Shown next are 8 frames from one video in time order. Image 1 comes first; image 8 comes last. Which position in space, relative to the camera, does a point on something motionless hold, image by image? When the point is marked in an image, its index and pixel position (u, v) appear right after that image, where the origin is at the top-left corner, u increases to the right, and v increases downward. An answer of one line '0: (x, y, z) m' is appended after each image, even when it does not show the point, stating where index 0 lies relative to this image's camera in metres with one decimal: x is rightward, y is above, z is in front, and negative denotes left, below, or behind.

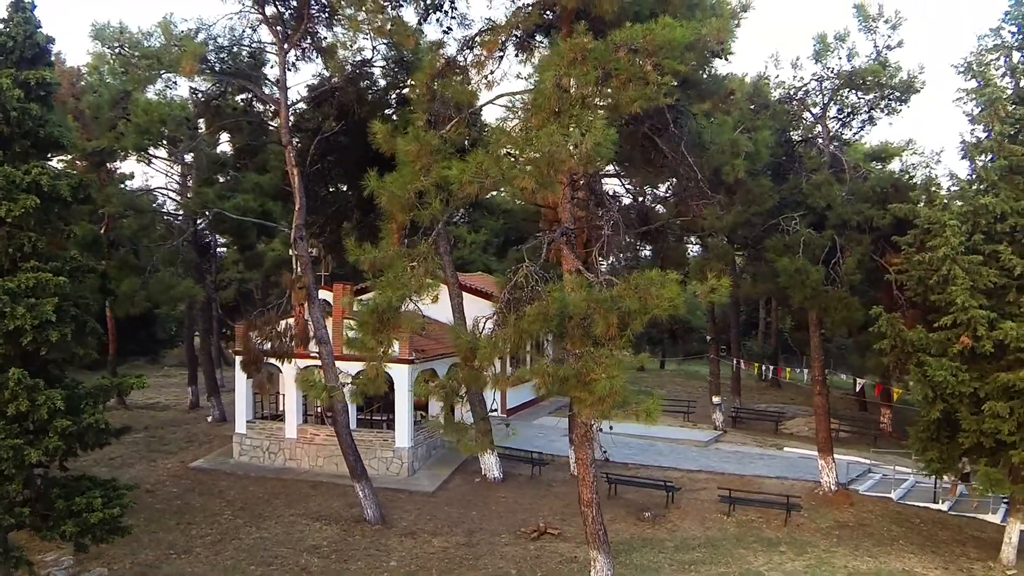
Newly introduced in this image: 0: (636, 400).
0: (+1.3, -1.2, +7.6) m
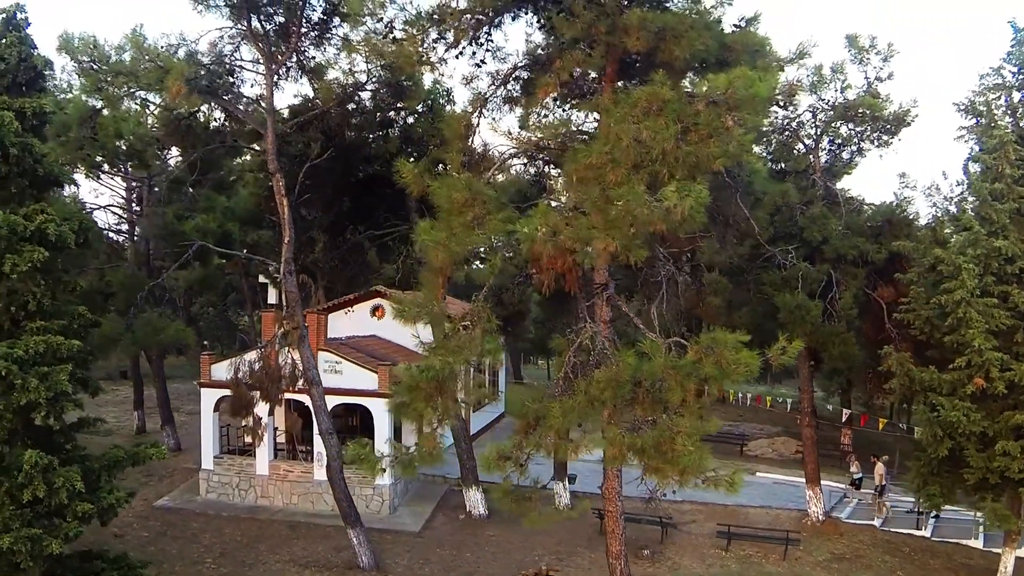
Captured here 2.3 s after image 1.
0: (+2.0, -1.8, +7.2) m
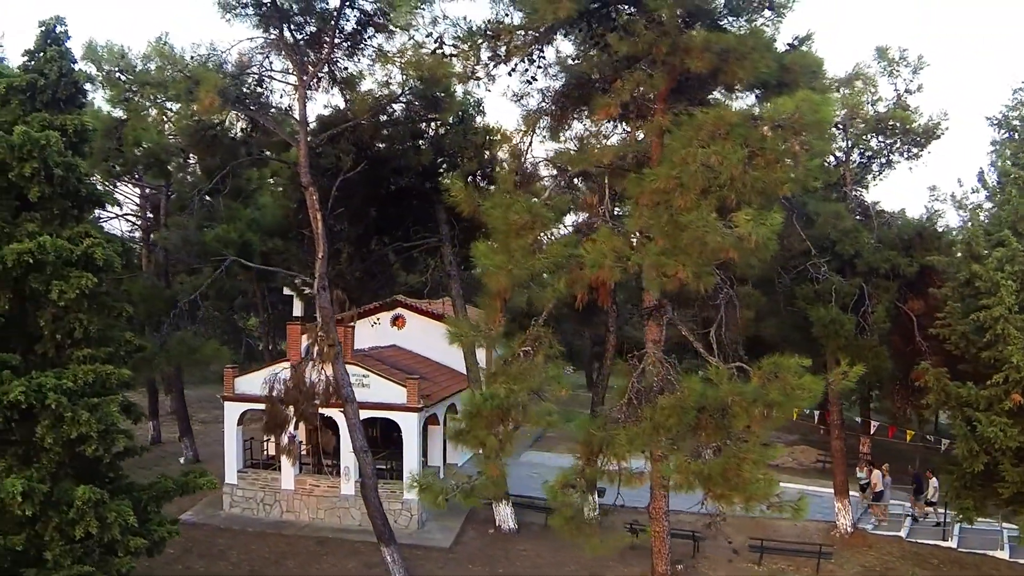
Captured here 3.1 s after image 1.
0: (+2.6, -2.0, +7.2) m
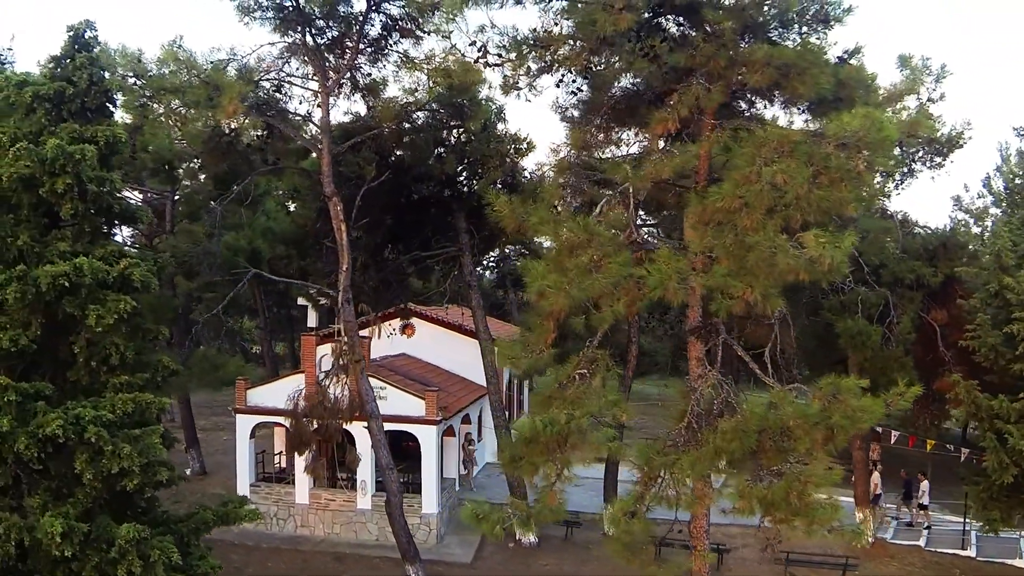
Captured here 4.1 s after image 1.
0: (+3.2, -2.2, +7.0) m
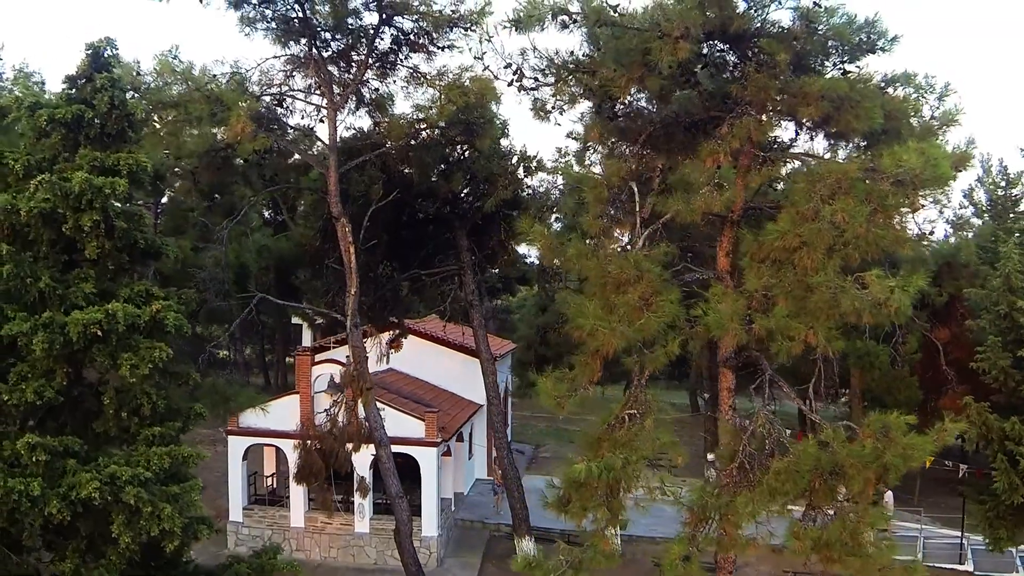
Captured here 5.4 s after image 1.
0: (+3.6, -2.6, +6.9) m
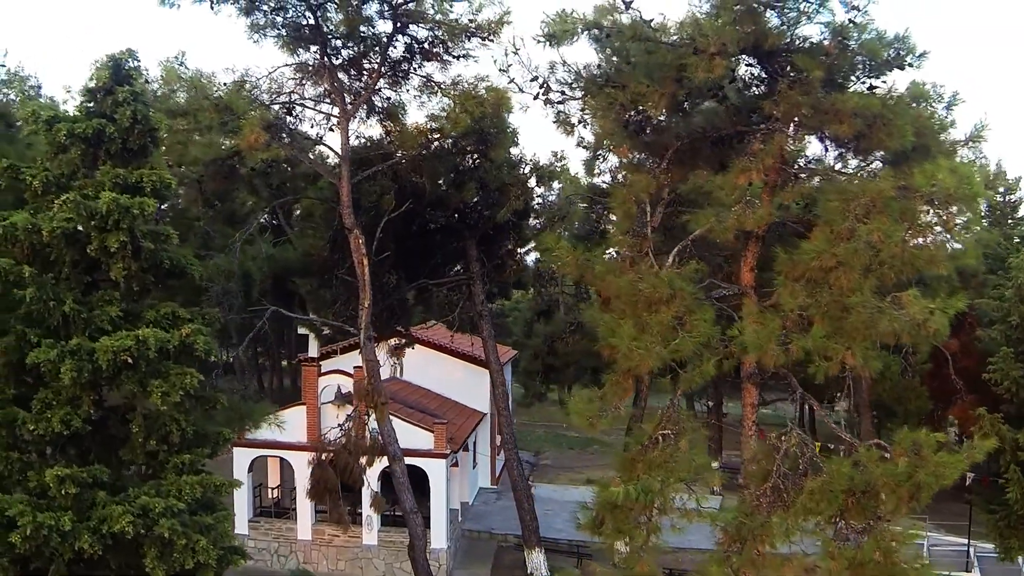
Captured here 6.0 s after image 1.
0: (+3.9, -2.7, +6.9) m
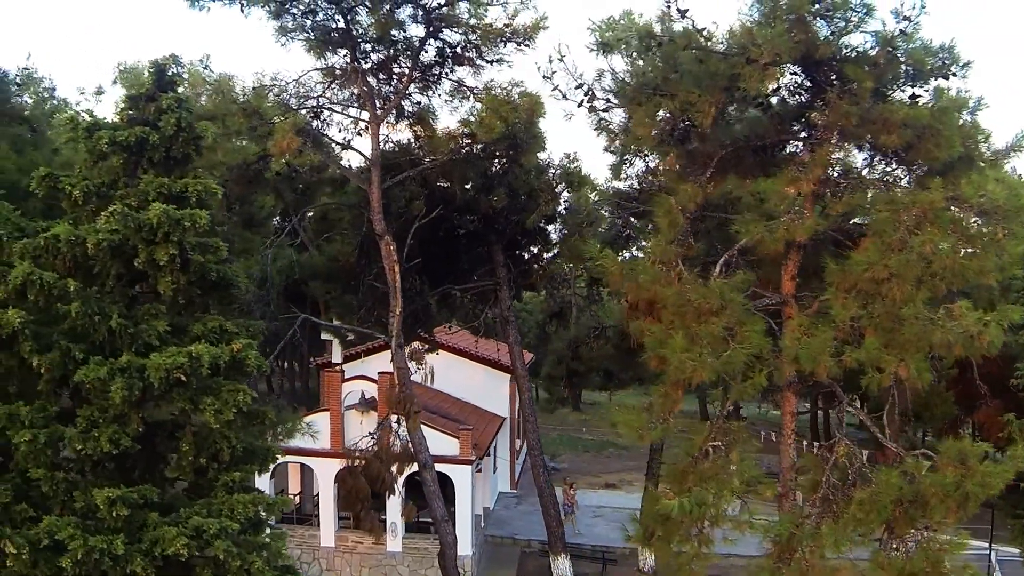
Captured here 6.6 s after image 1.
0: (+4.4, -2.8, +6.8) m
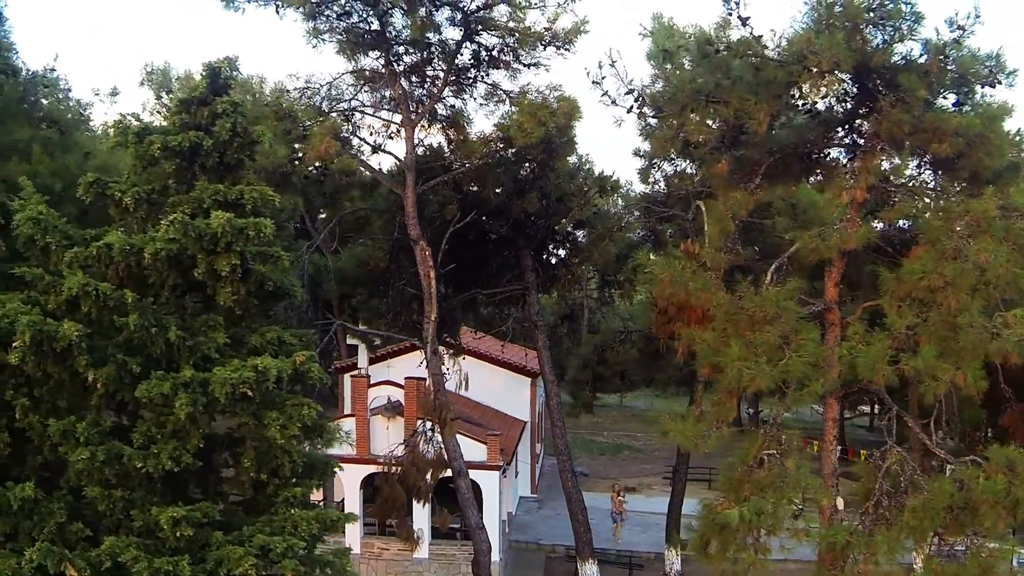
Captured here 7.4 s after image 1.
0: (+4.9, -2.9, +6.9) m
